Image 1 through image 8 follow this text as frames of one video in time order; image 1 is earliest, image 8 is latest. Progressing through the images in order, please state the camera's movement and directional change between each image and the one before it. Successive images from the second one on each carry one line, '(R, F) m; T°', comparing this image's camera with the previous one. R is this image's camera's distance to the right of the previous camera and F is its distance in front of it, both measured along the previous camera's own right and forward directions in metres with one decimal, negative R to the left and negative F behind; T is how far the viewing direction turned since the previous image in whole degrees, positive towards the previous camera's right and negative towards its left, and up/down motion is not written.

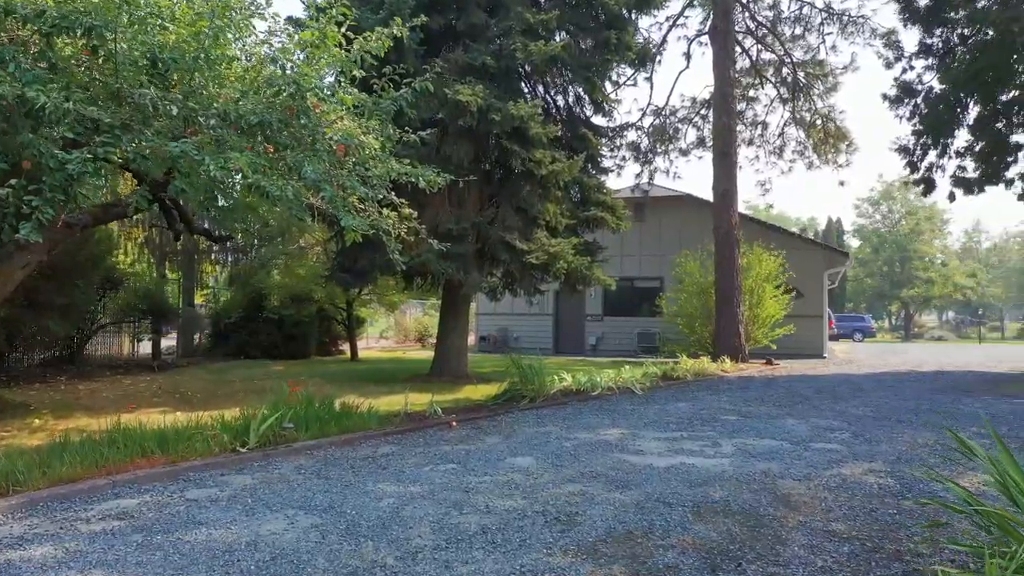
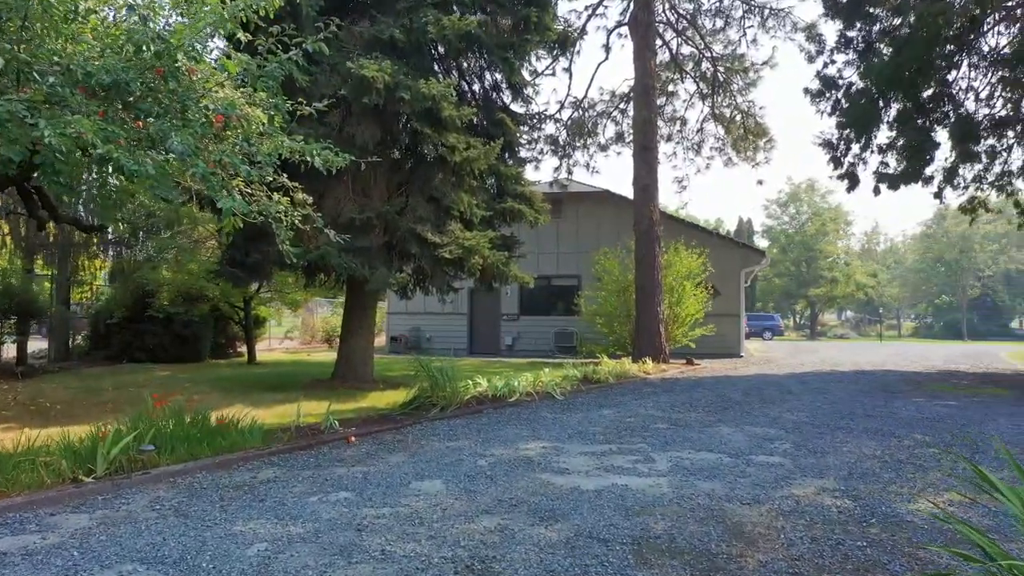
(+0.1, +1.0) m; +6°
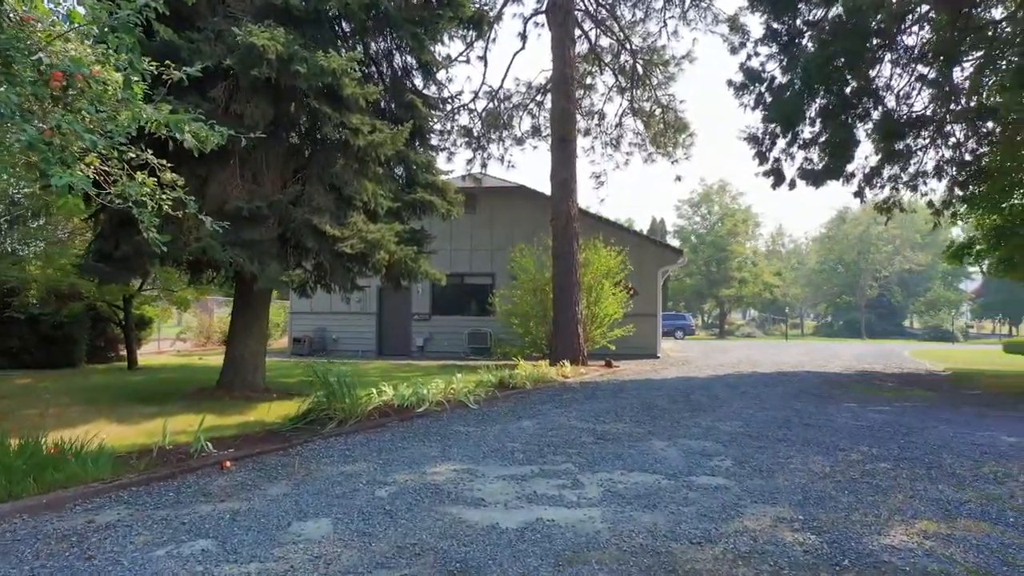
(0.0, +1.0) m; +6°
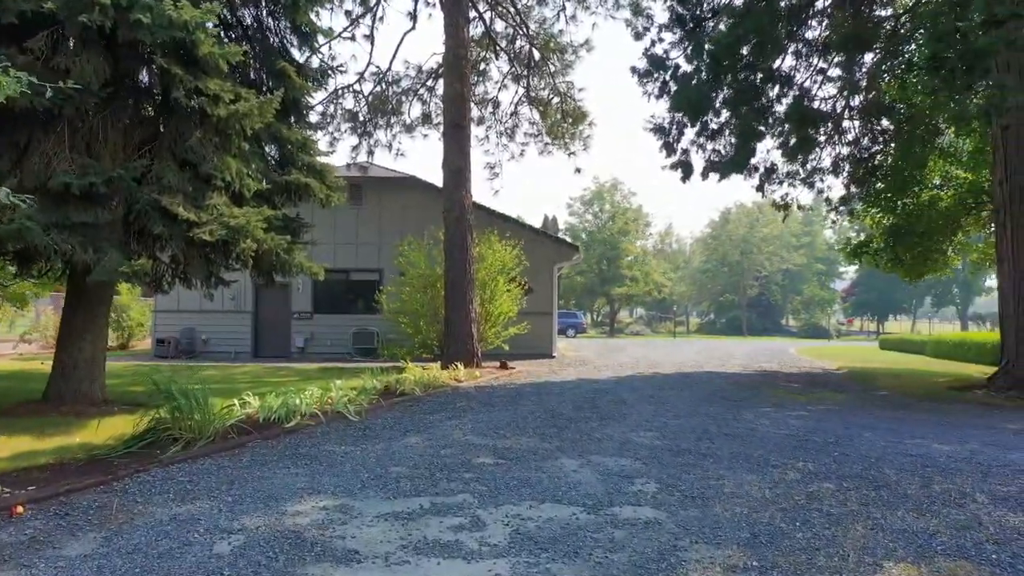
(0.0, +1.1) m; +8°
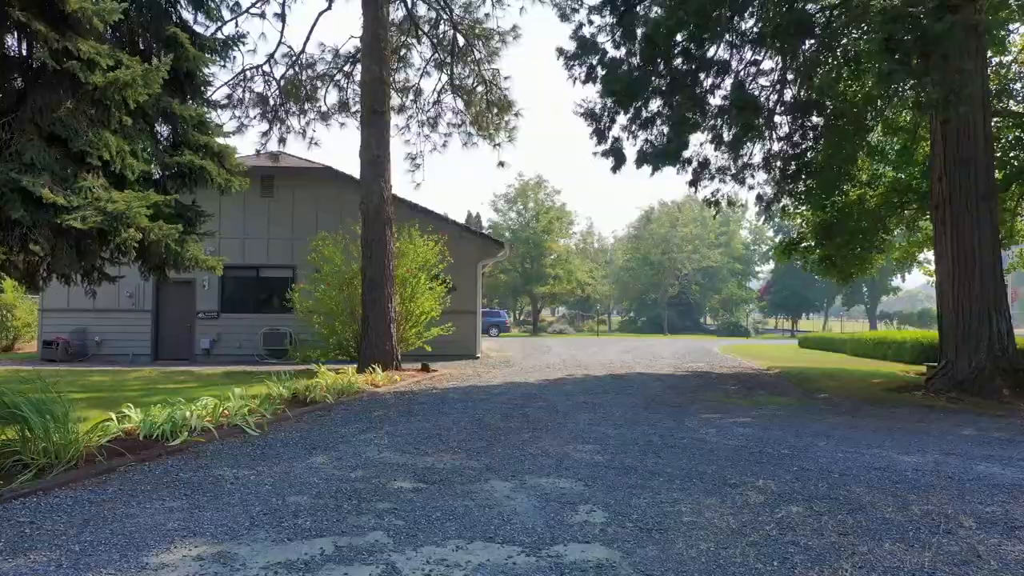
(0.0, +0.9) m; +6°
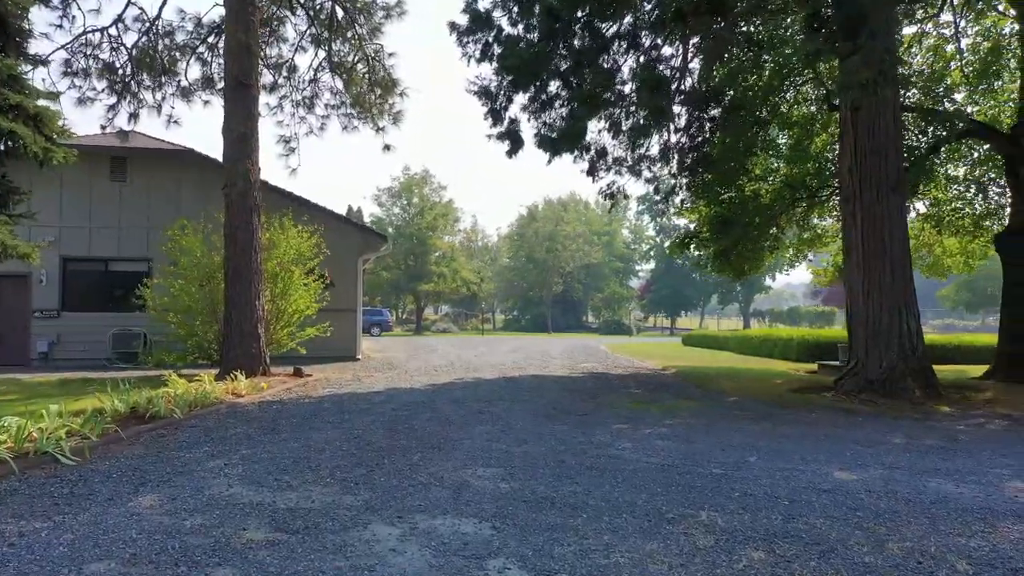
(0.0, +1.1) m; +8°
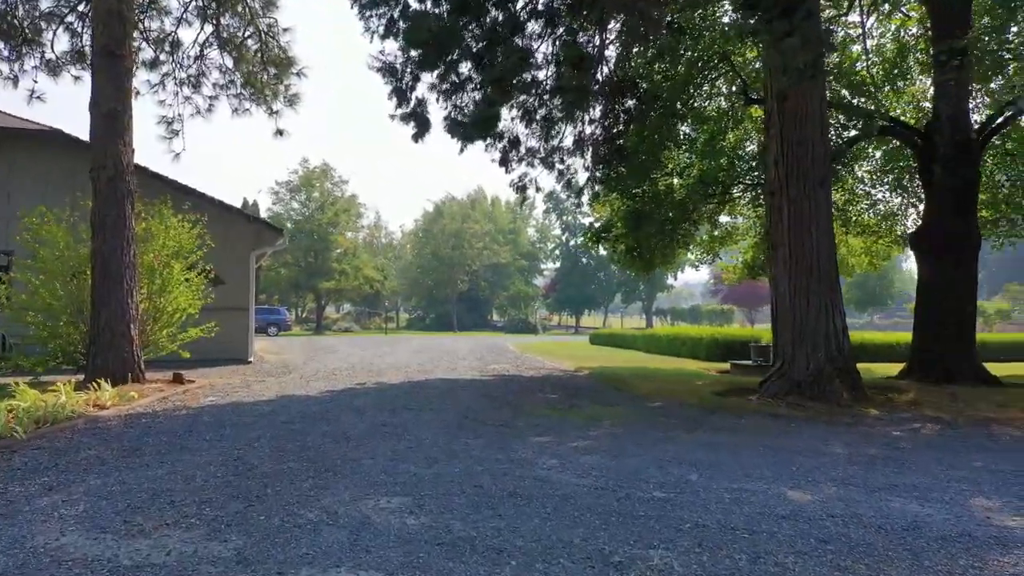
(0.0, +0.9) m; +7°
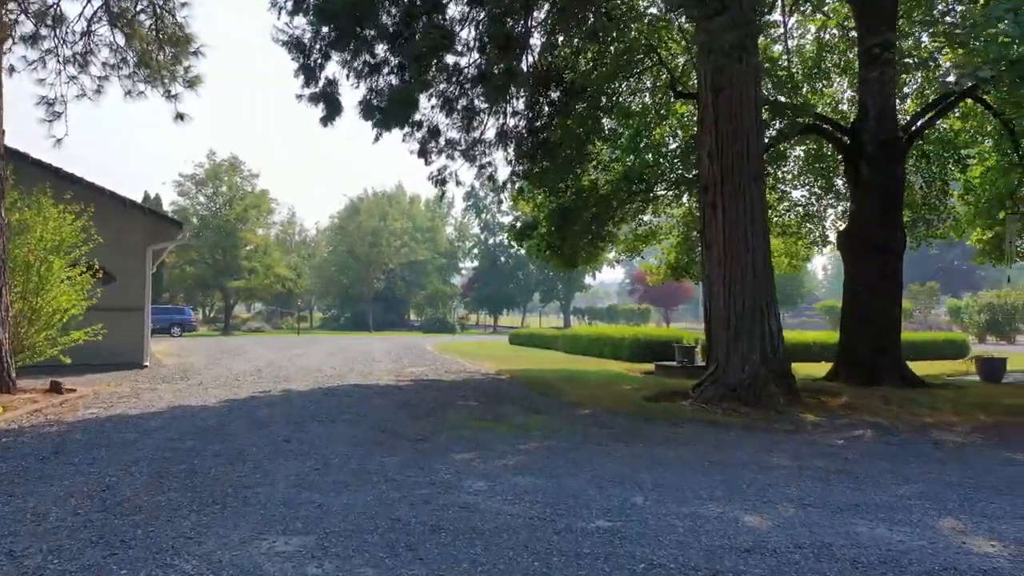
(0.0, +0.7) m; +6°
